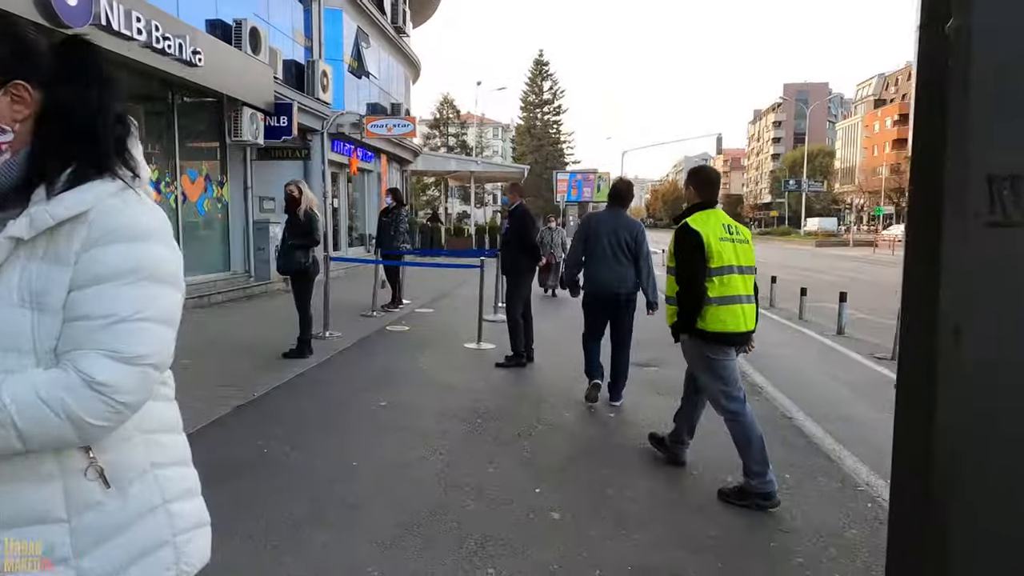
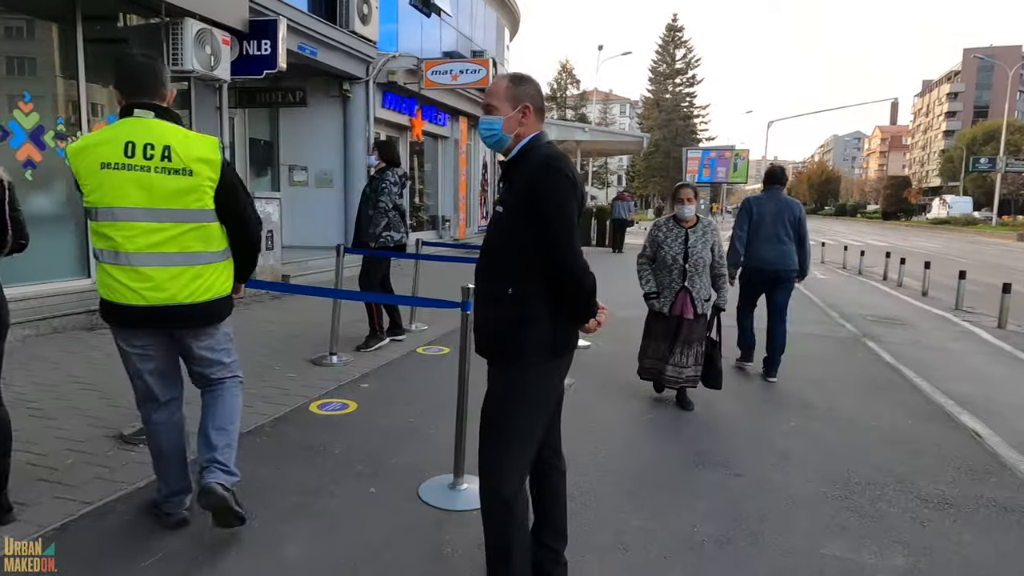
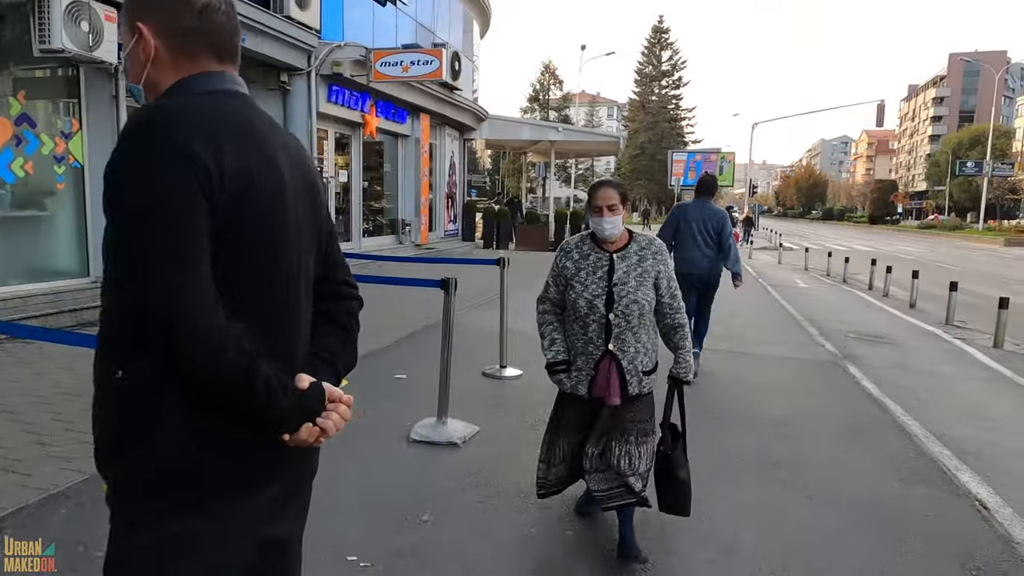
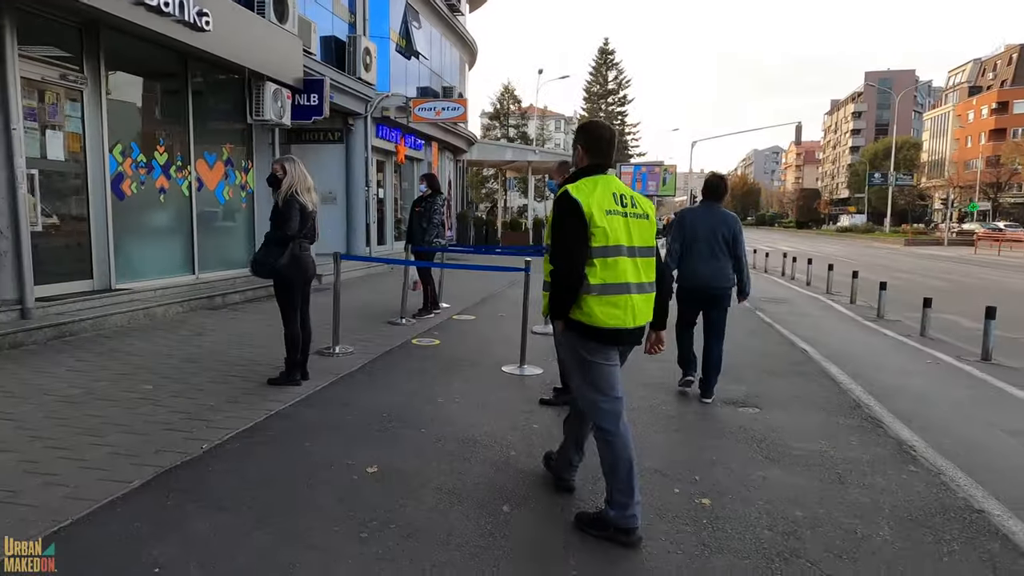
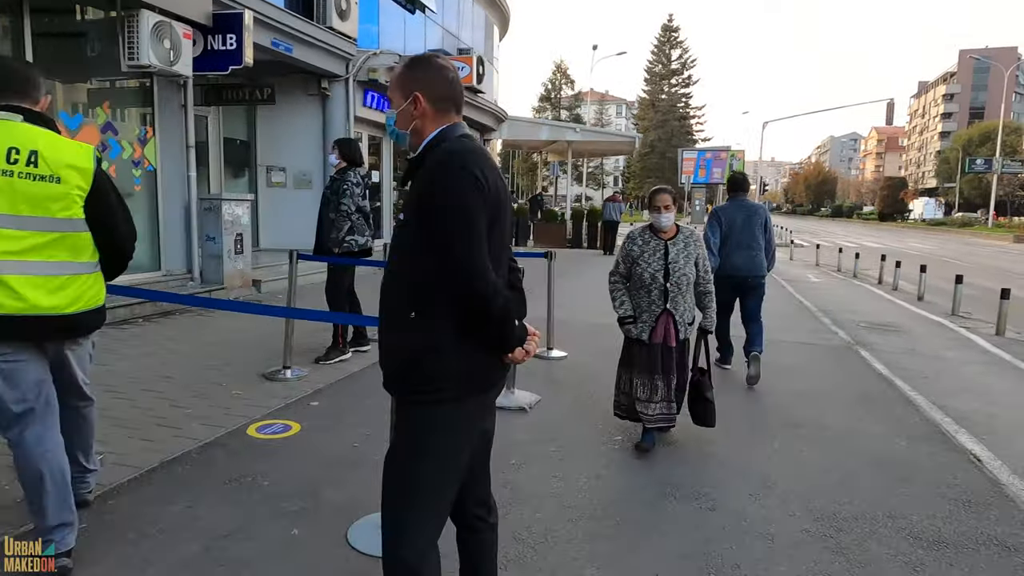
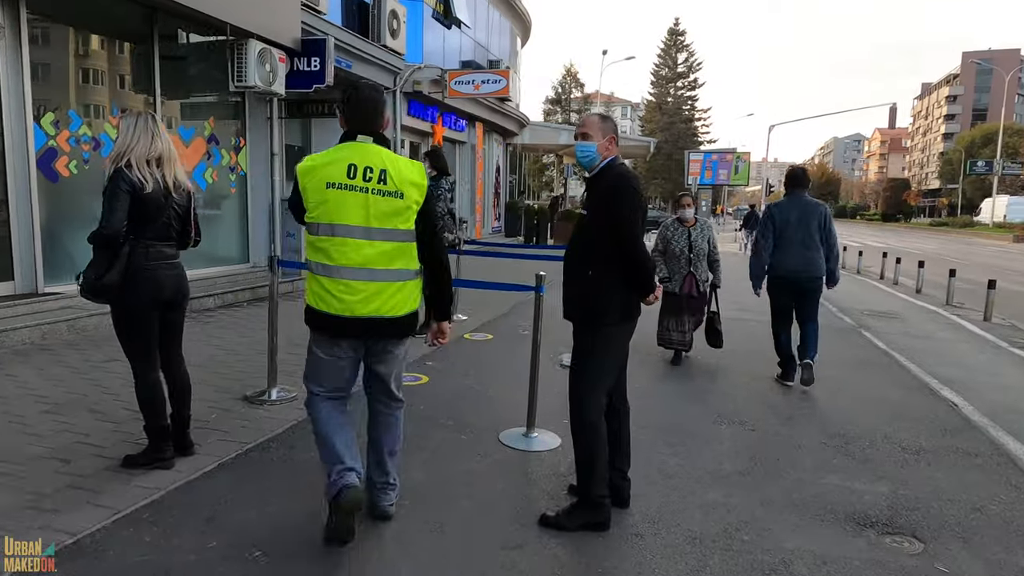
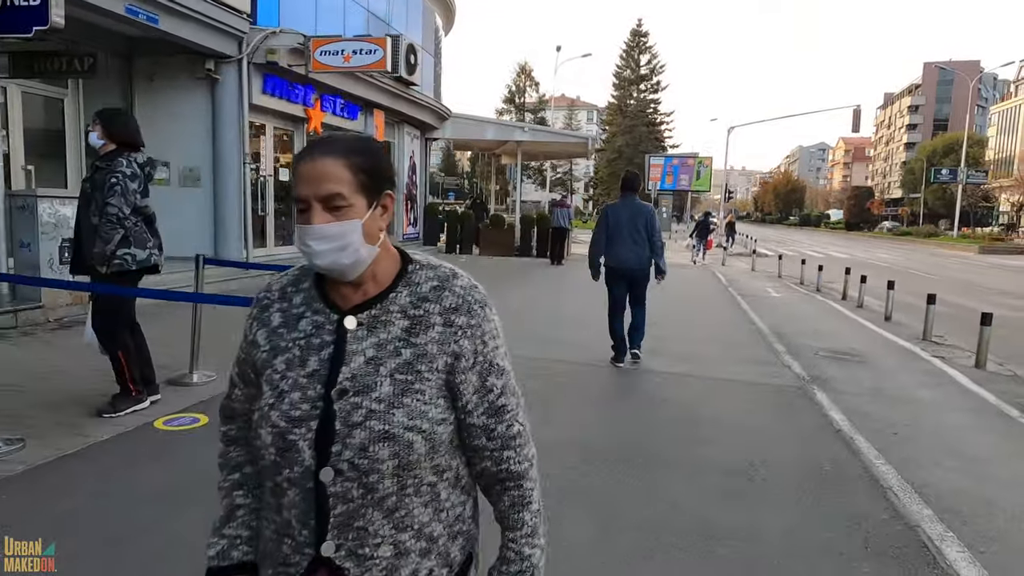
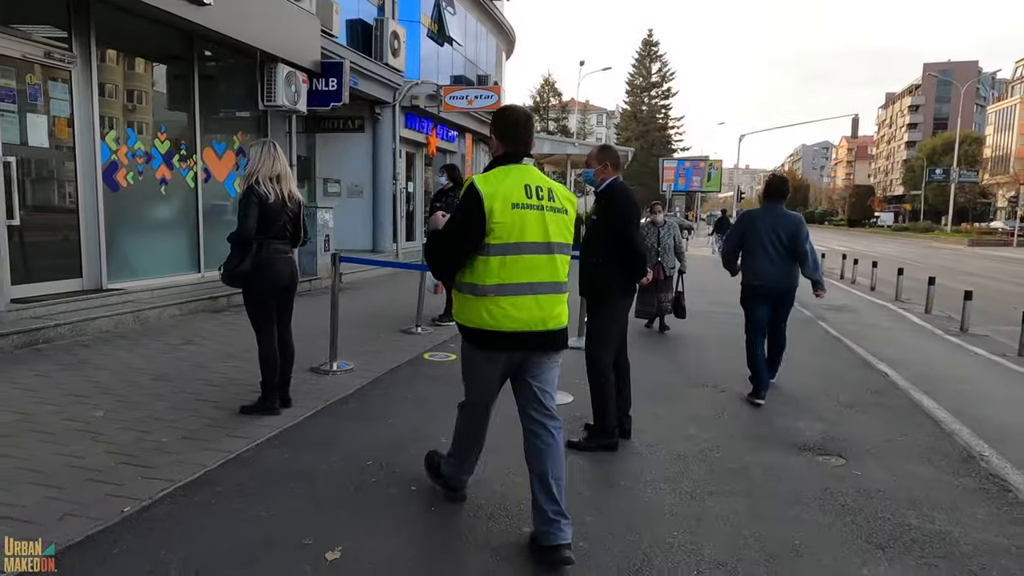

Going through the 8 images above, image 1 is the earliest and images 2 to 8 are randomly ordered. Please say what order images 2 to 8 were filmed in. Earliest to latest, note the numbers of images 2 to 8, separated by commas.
4, 8, 6, 2, 5, 3, 7
